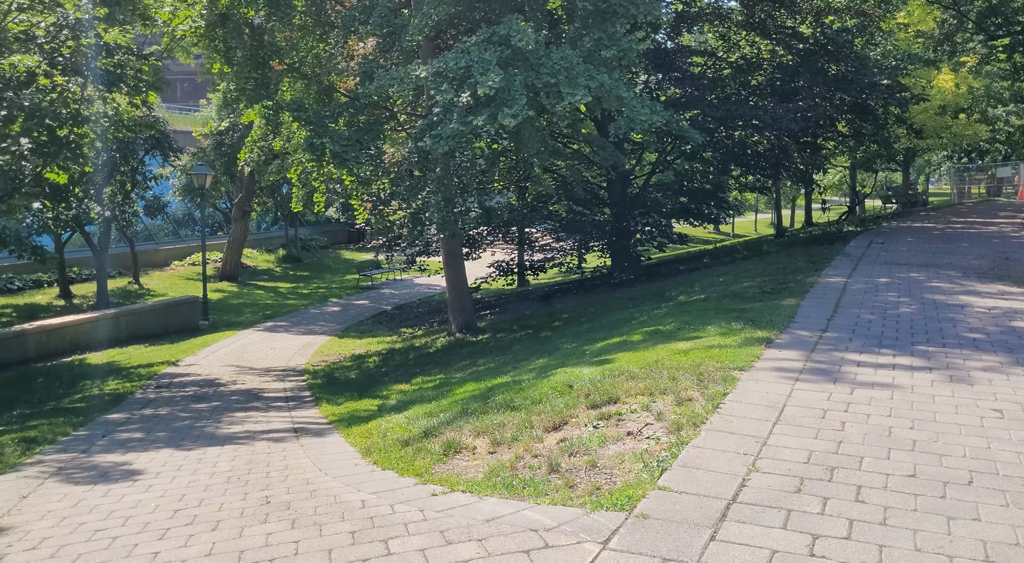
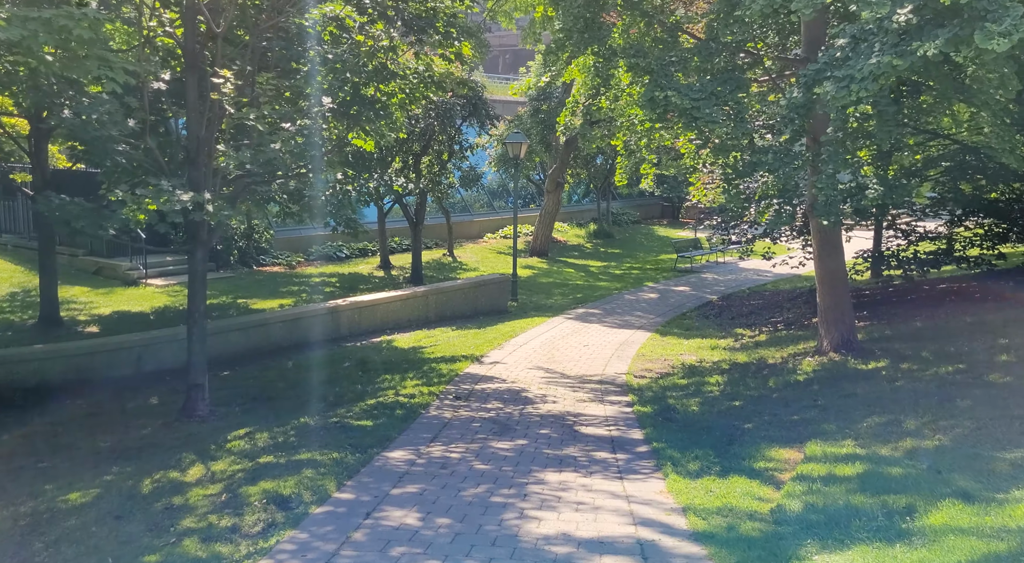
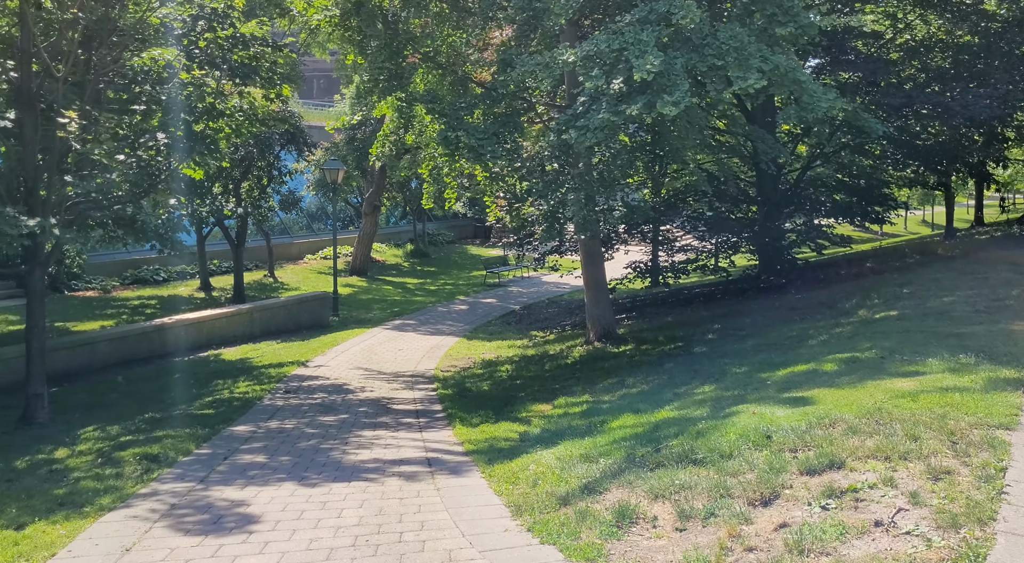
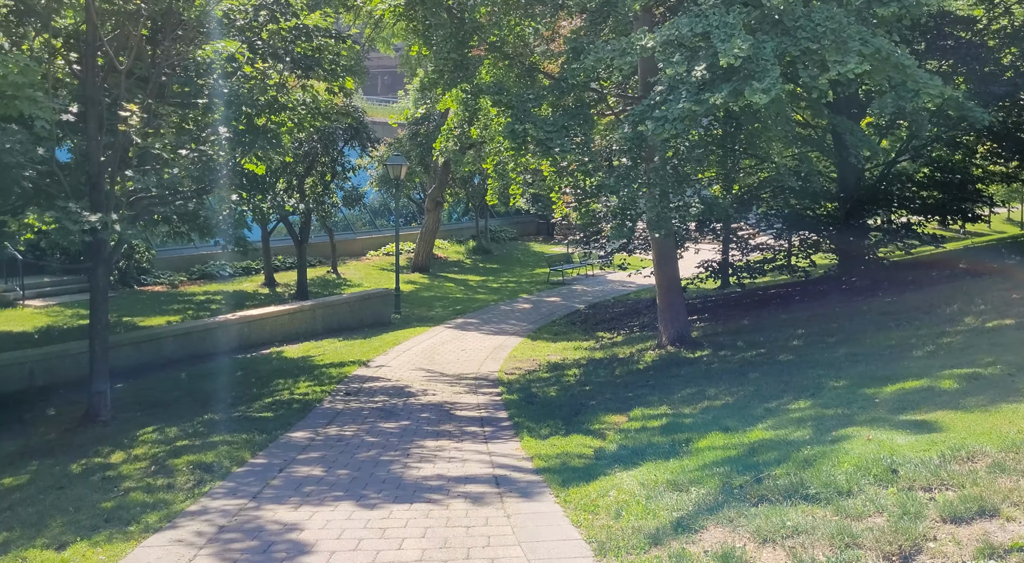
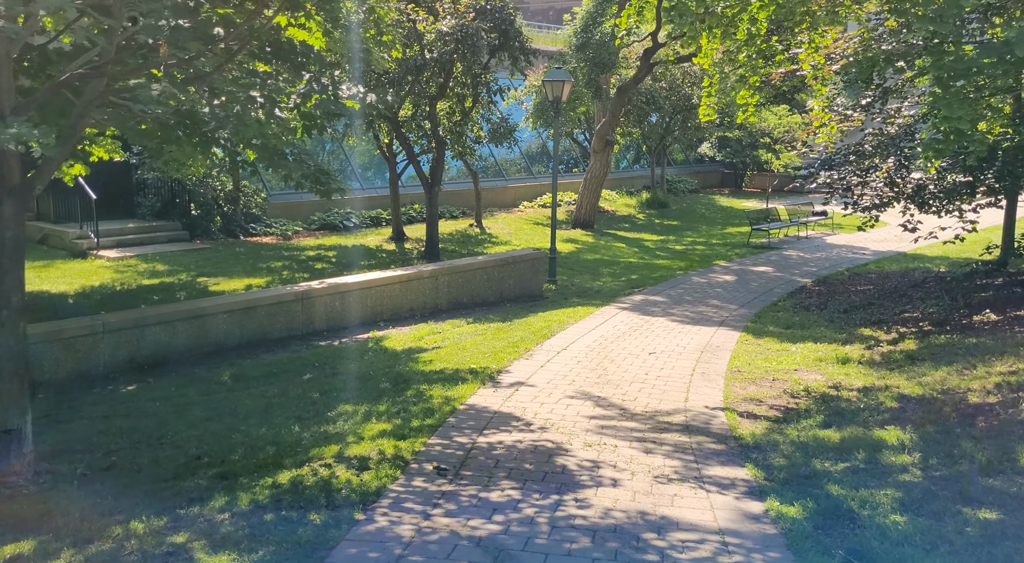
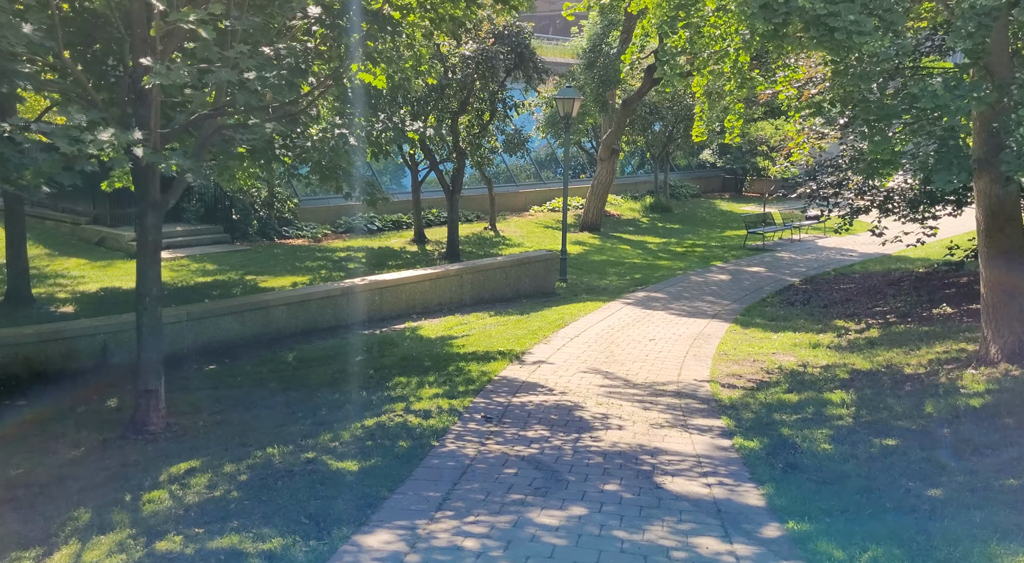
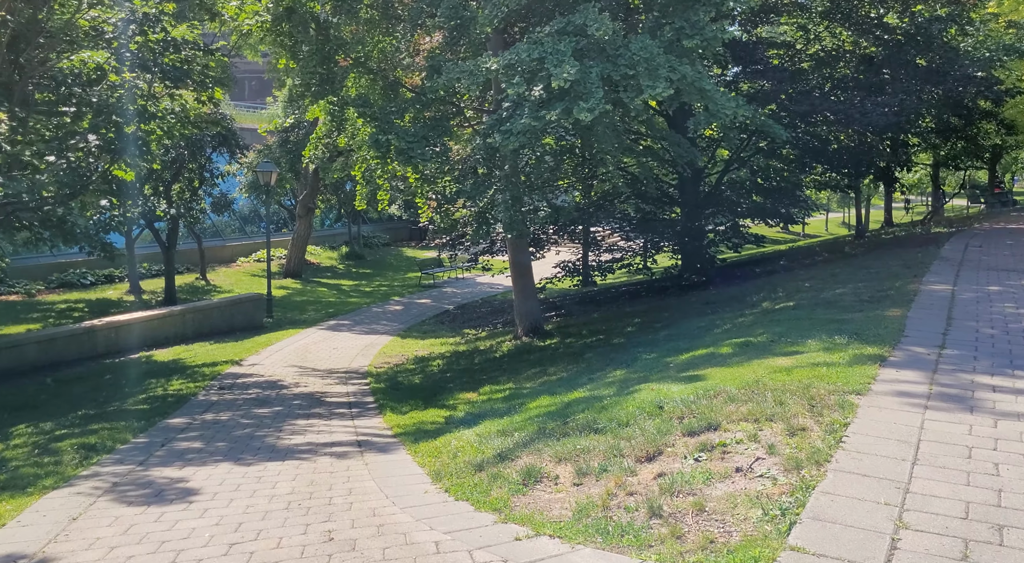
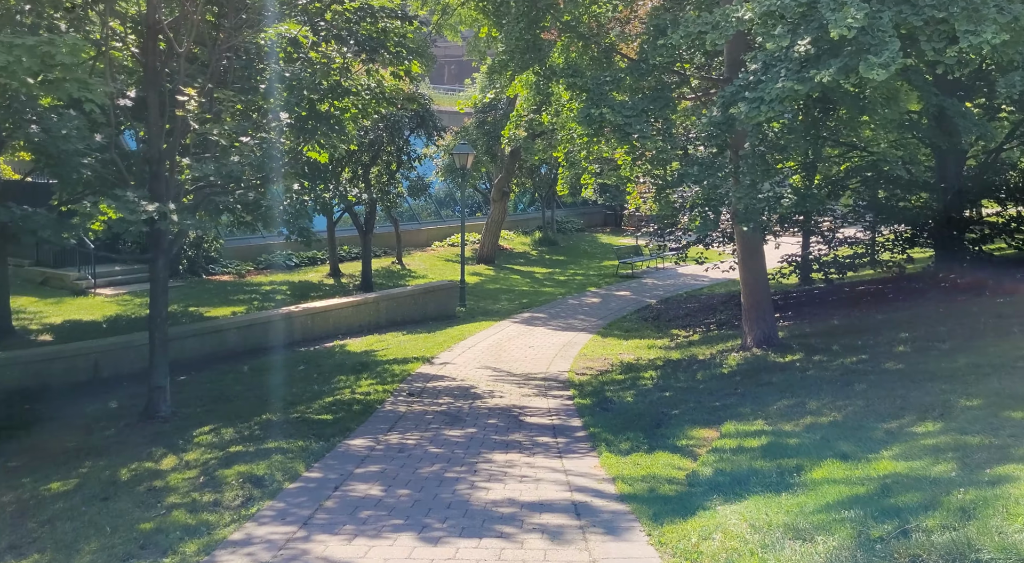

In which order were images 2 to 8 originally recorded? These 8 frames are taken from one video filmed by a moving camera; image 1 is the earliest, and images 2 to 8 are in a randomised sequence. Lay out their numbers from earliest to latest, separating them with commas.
7, 3, 4, 8, 2, 6, 5
